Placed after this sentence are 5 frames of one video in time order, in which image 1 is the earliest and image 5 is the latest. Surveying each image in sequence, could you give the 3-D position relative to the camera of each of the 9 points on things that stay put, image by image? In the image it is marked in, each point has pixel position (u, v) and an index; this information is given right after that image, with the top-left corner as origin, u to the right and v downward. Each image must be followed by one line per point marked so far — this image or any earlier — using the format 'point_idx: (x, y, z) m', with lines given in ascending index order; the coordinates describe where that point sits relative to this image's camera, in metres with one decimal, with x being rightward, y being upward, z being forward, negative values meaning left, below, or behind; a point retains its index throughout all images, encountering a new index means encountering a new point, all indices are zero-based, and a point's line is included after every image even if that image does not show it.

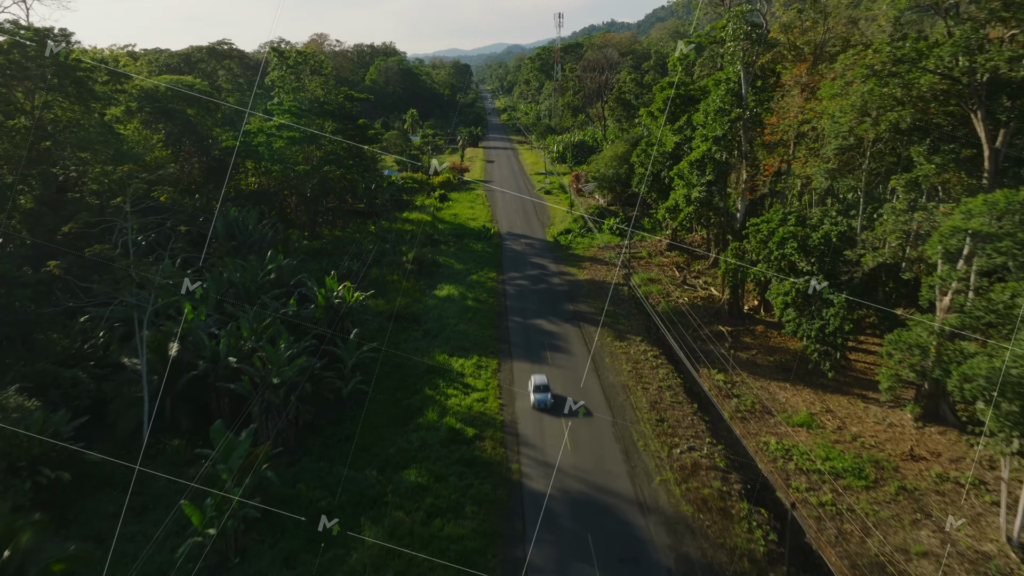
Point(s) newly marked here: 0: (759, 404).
0: (+4.8, -2.3, +13.0) m
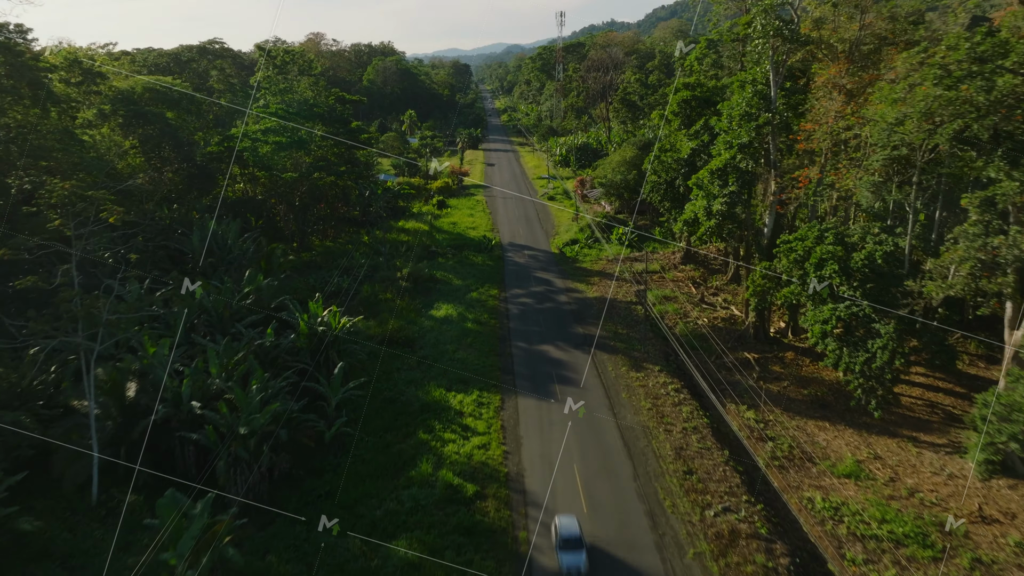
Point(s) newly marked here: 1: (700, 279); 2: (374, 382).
0: (+4.9, -2.7, +11.5) m
1: (+5.4, +0.2, +19.5) m
2: (-2.7, -1.8, +13.3) m
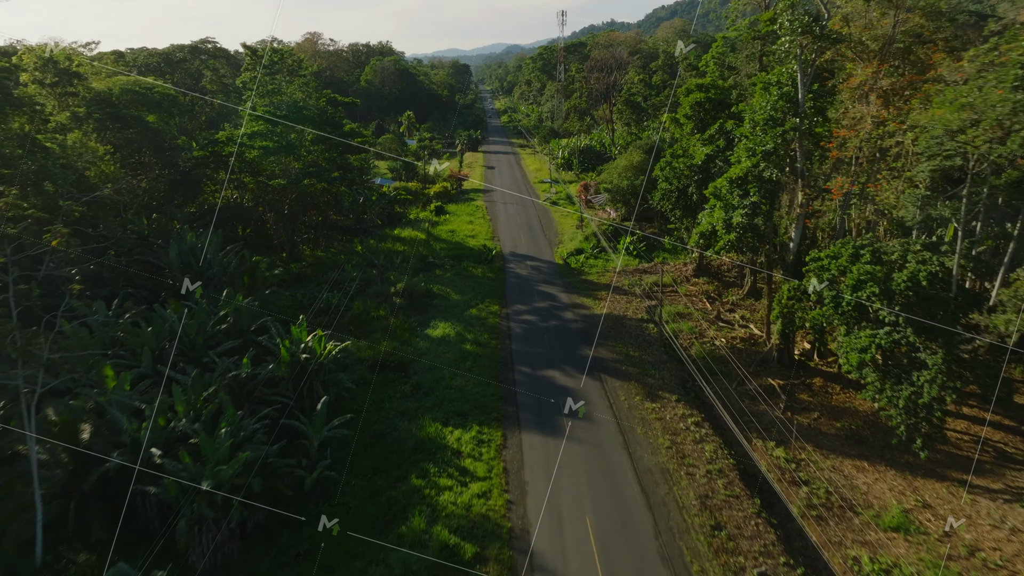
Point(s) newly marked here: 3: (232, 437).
0: (+4.9, -3.1, +10.3) m
1: (+5.5, -0.2, +18.2) m
2: (-2.7, -2.3, +12.0) m
3: (-3.8, -2.0, +9.2) m
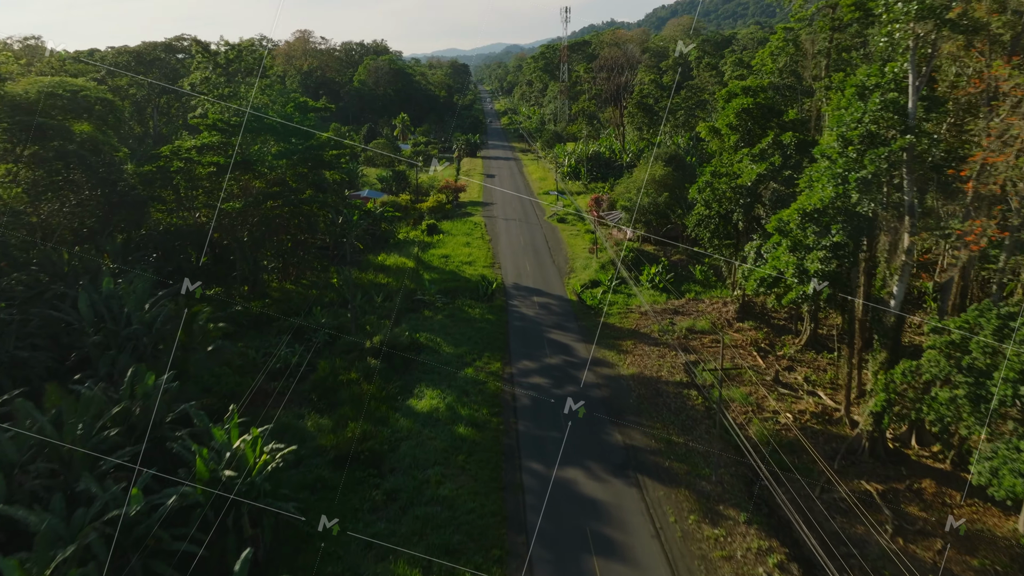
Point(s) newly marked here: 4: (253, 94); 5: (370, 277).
0: (+5.0, -4.2, +6.8) m
1: (+5.6, -1.3, +14.8) m
2: (-2.5, -3.3, +8.6) m
3: (-3.7, -3.1, +5.8) m
4: (-7.0, +5.4, +18.6) m
5: (-4.0, +0.3, +18.9) m
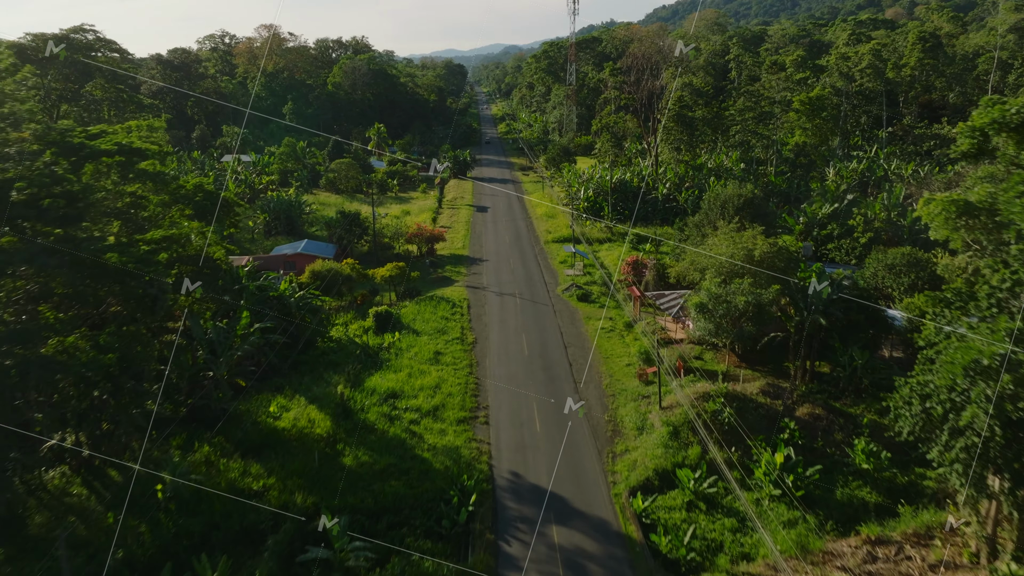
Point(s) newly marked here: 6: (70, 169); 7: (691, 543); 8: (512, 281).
0: (+5.0, -7.2, -2.3) m
1: (+5.5, -4.2, +5.7) m
2: (-2.6, -6.3, -0.5) m
3: (-3.7, -6.1, -3.4) m
4: (-7.1, +2.4, +9.4) m
5: (-4.0, -2.7, +9.7) m
6: (-6.0, +1.8, +9.7) m
7: (+2.3, -3.3, +8.6) m
8: (0.0, +0.2, +19.9) m
